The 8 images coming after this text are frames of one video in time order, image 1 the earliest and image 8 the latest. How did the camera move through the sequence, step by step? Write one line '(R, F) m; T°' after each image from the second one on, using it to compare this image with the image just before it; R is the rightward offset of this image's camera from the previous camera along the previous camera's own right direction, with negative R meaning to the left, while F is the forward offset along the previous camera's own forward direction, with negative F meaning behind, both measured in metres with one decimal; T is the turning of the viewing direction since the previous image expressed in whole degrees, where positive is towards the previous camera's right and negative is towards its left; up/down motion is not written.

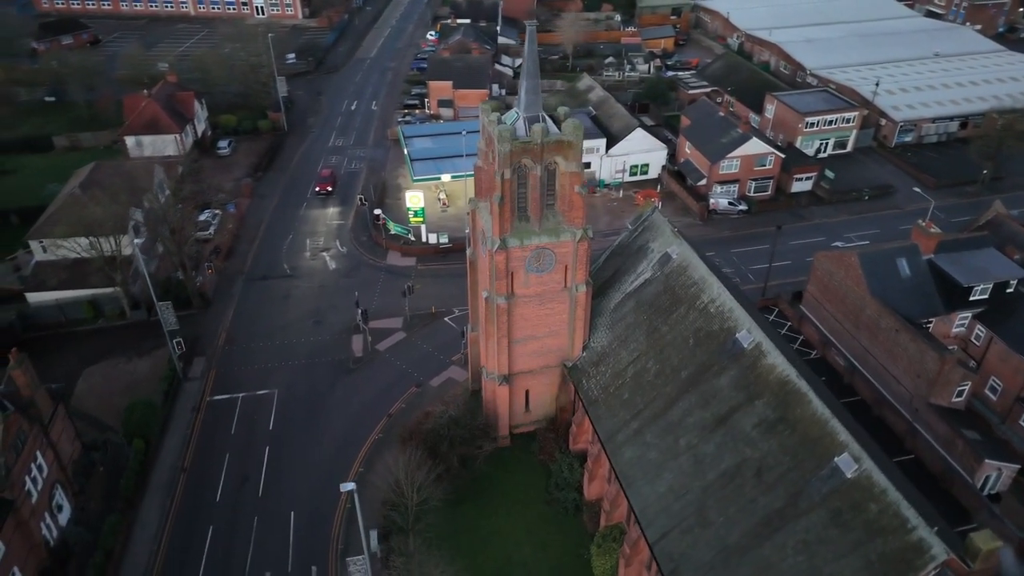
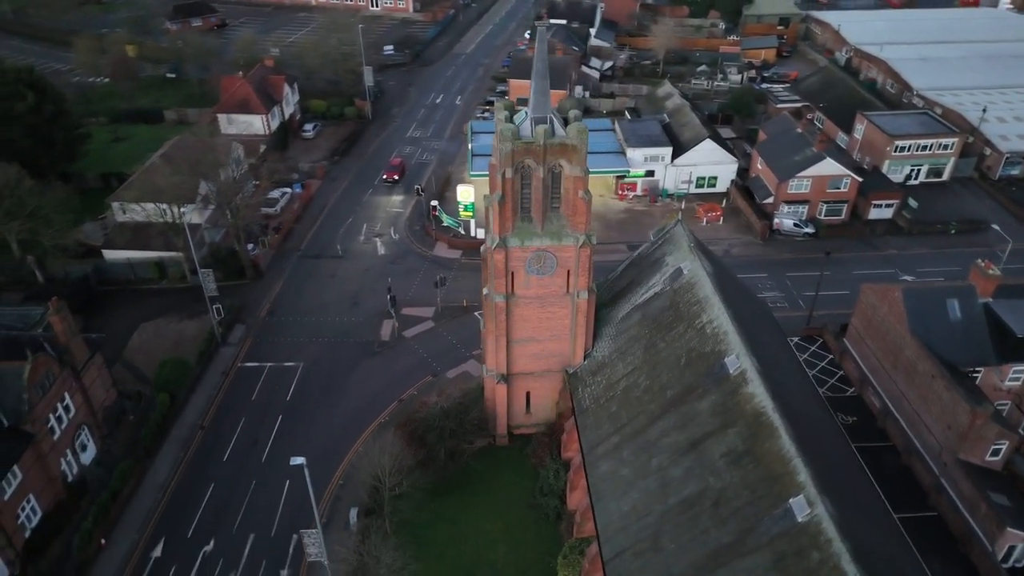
(+5.3, +0.4) m; -9°
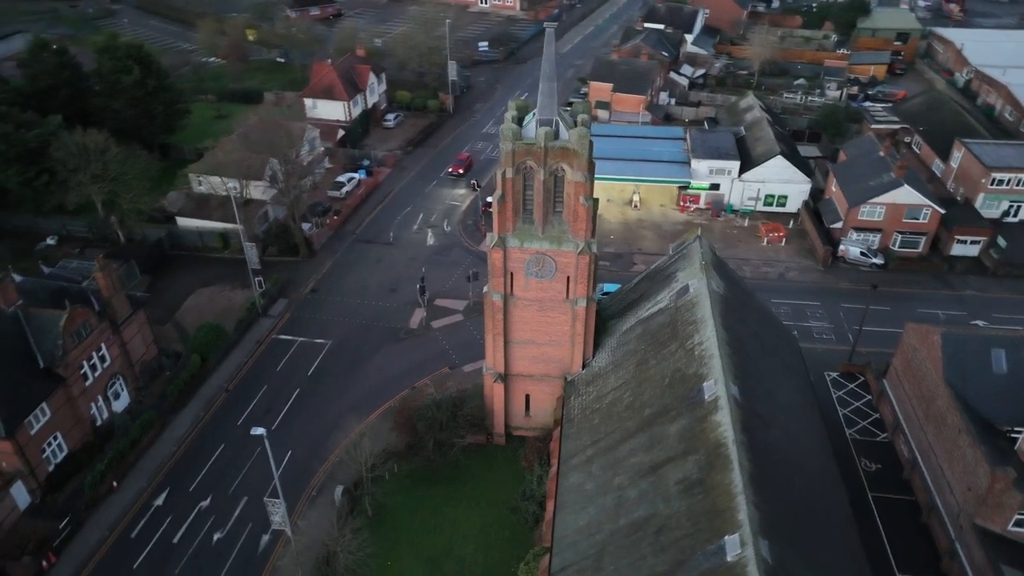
(+5.4, +0.5) m; -9°
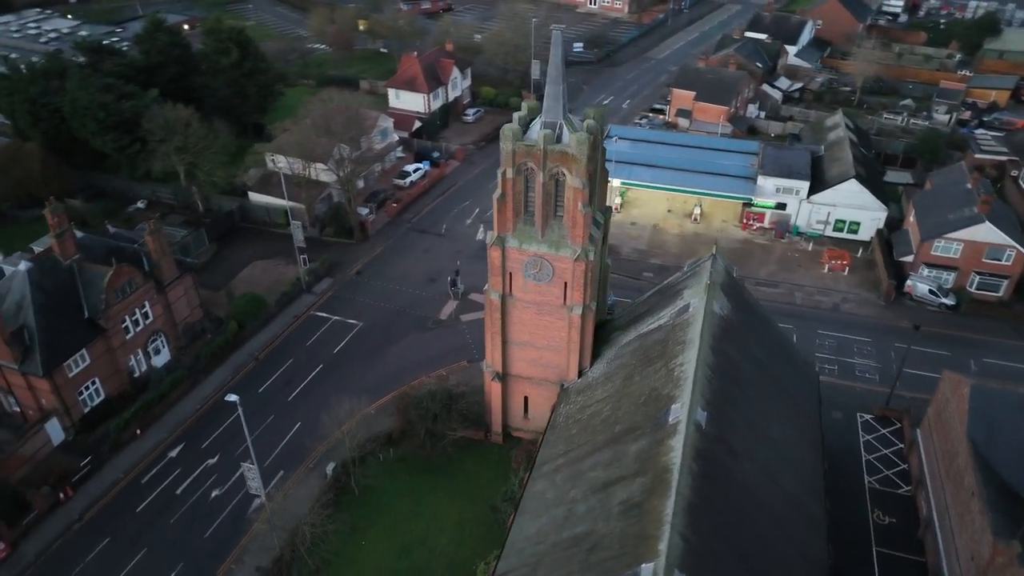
(+5.4, +0.4) m; -9°
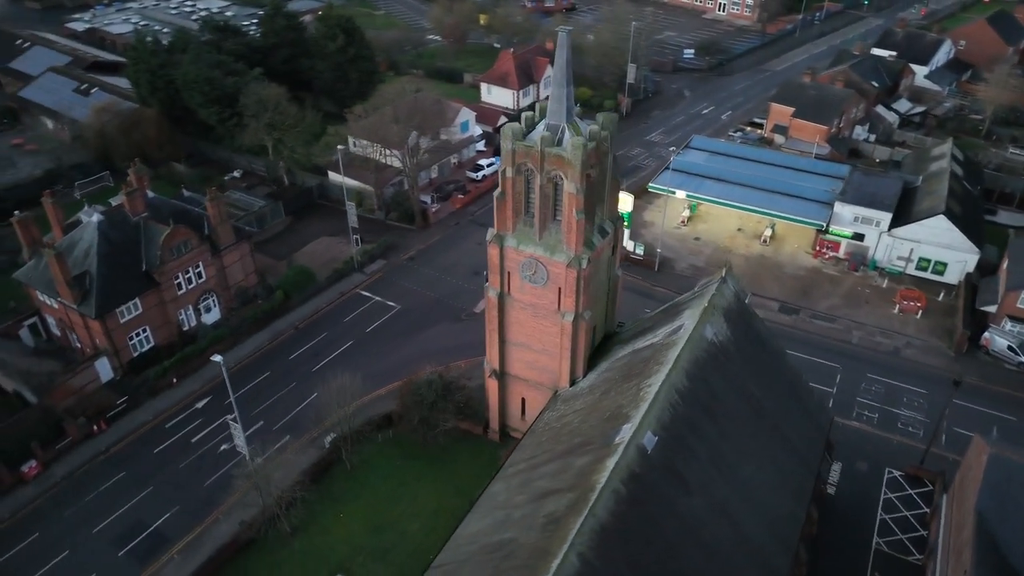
(+6.2, +0.6) m; -10°
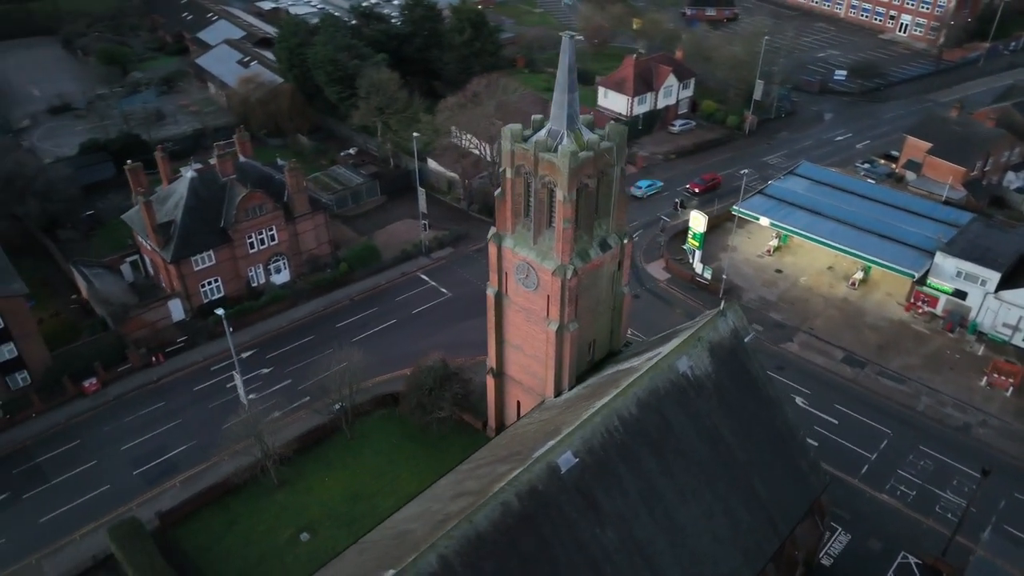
(+7.9, +0.9) m; -13°
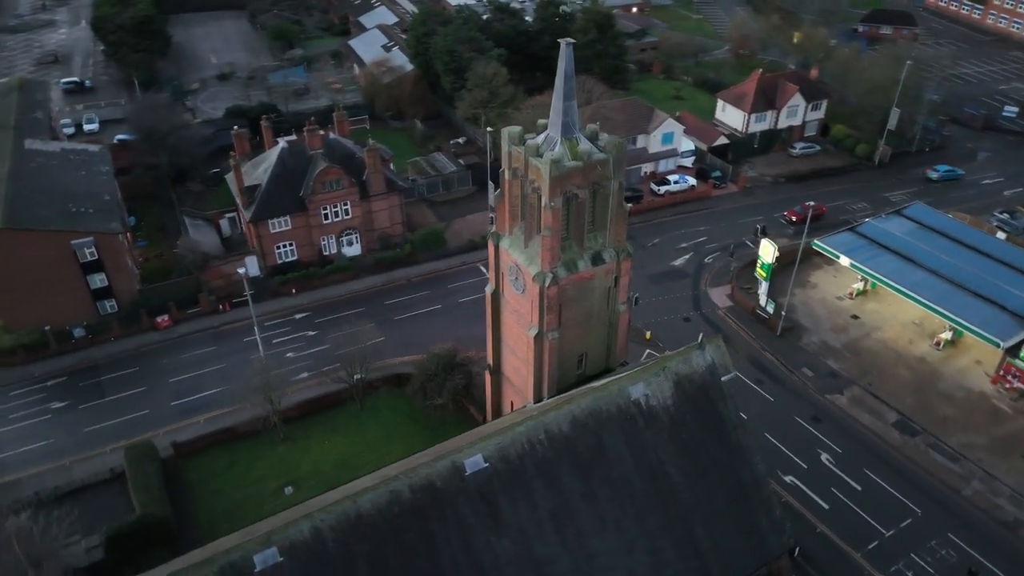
(+7.9, +0.7) m; -12°
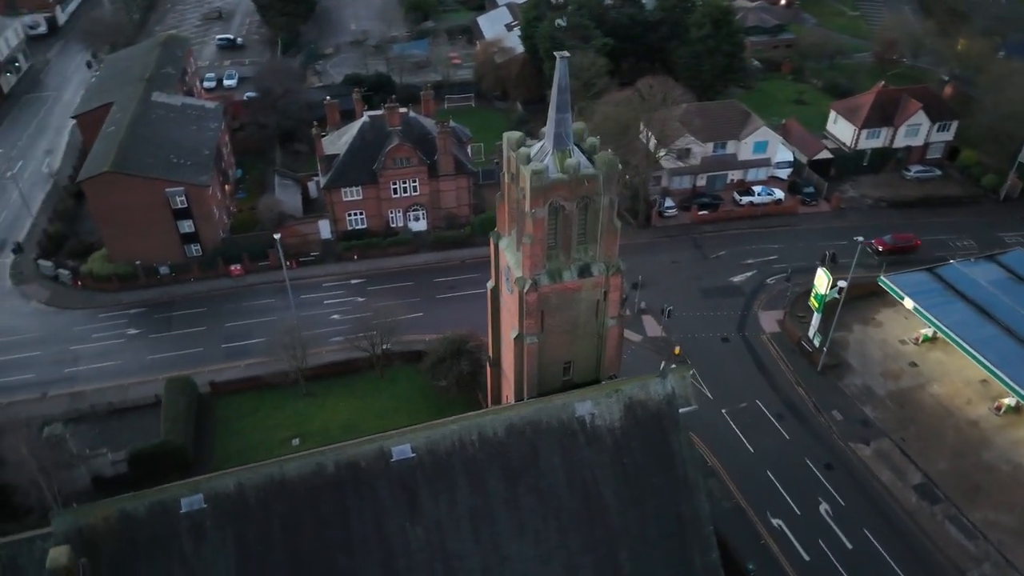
(+7.1, -0.1) m; -11°
